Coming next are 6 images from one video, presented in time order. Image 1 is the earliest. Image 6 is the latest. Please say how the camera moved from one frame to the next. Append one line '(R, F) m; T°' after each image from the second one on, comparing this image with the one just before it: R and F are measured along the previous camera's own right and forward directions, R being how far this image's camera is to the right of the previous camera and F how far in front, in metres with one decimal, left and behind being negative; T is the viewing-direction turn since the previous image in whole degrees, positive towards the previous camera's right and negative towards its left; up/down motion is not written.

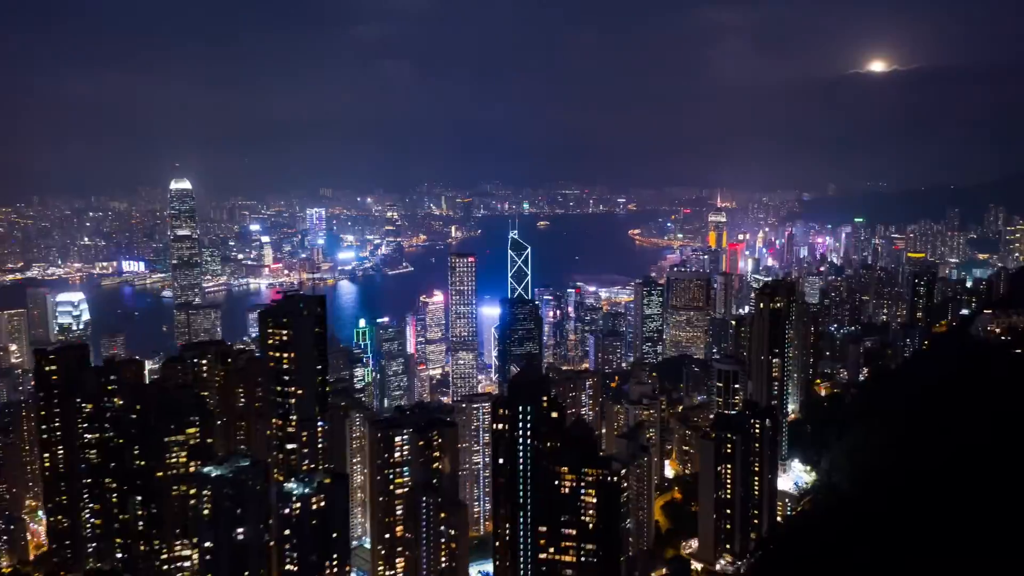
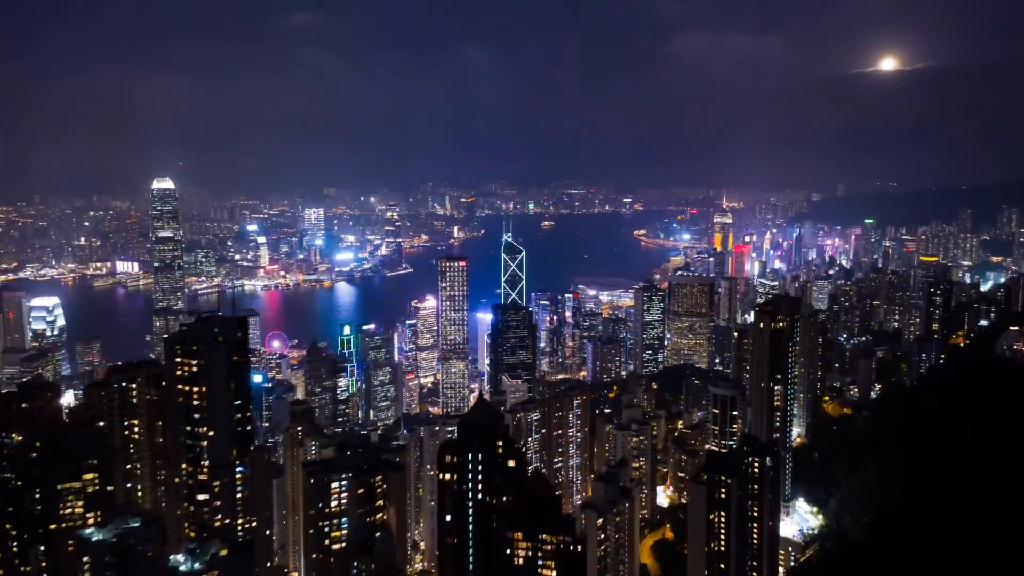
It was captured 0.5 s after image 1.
(+0.1, +0.3) m; -1°
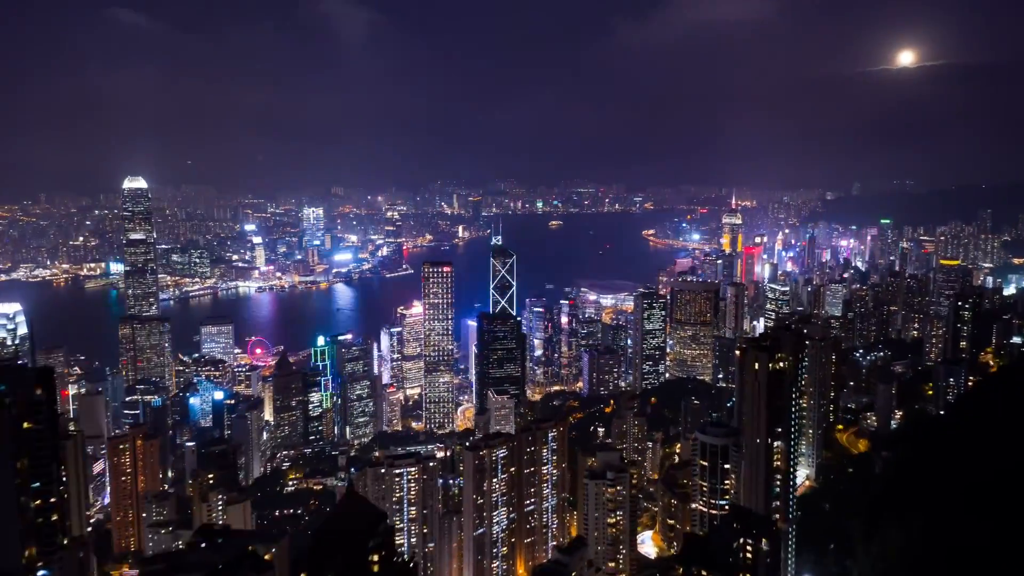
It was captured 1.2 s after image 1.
(+0.2, +0.5) m; -1°
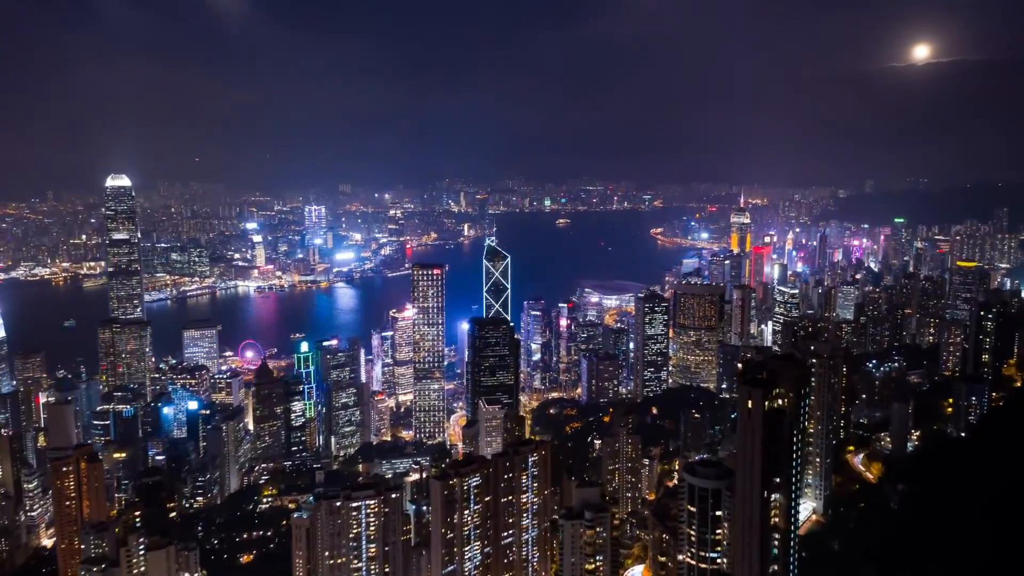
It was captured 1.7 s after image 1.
(+0.1, +0.3) m; -1°
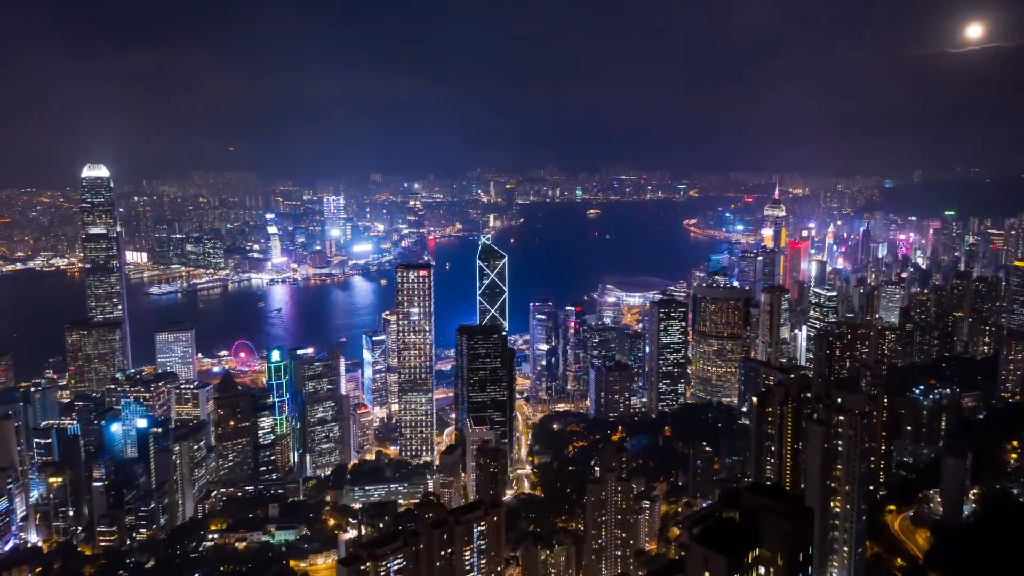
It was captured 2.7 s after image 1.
(+0.3, +0.7) m; -3°
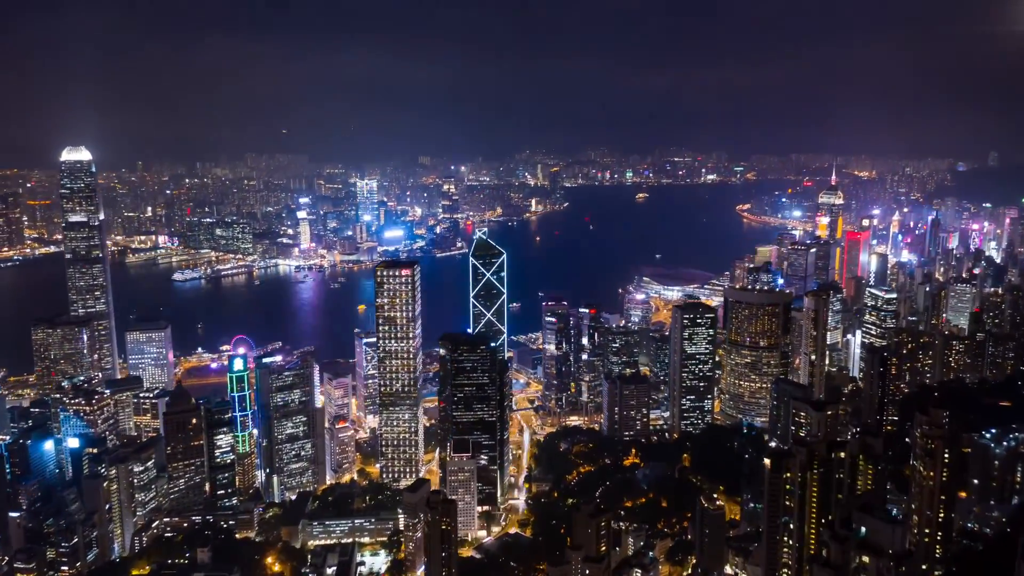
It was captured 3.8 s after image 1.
(+0.4, +0.8) m; -4°
